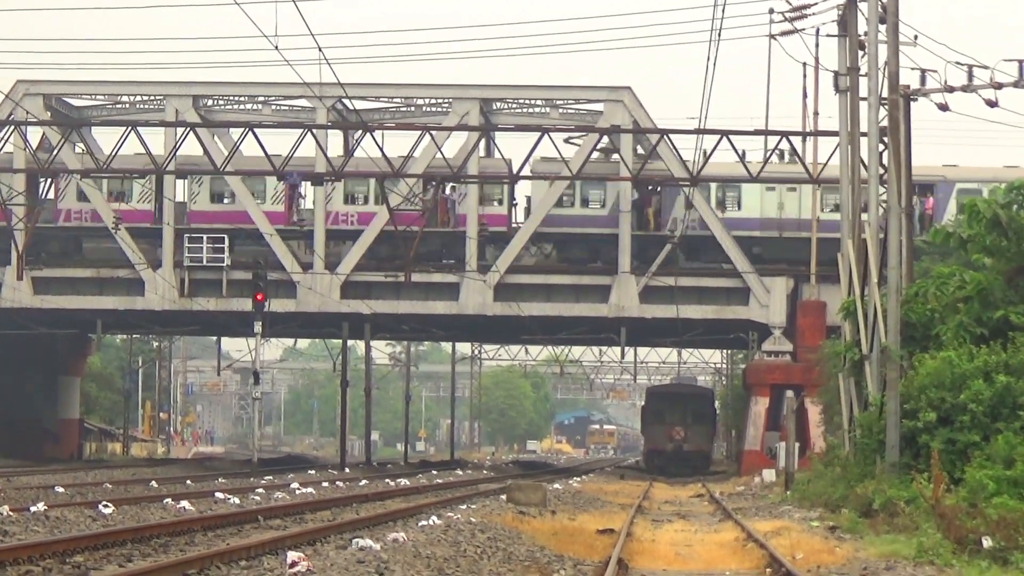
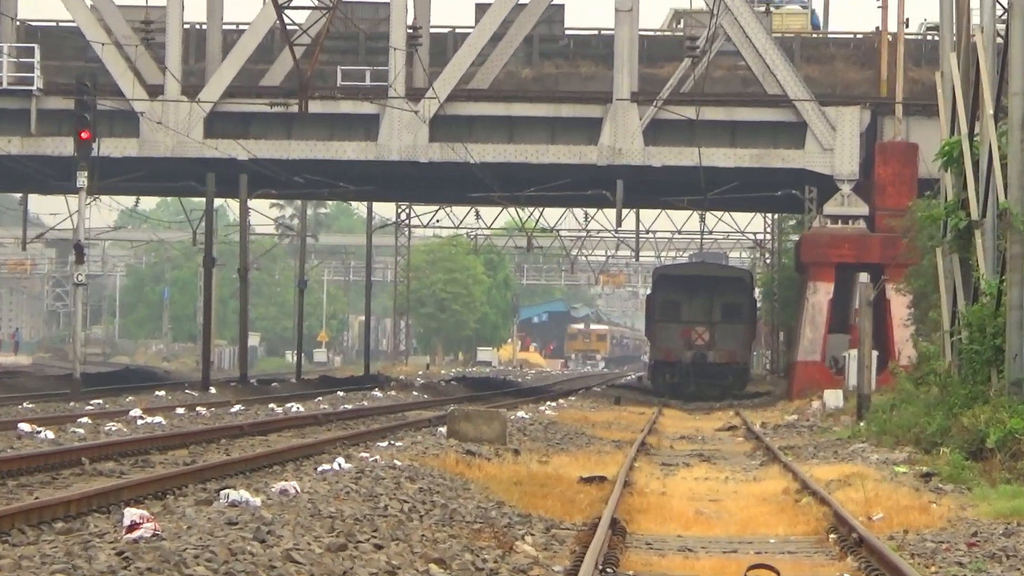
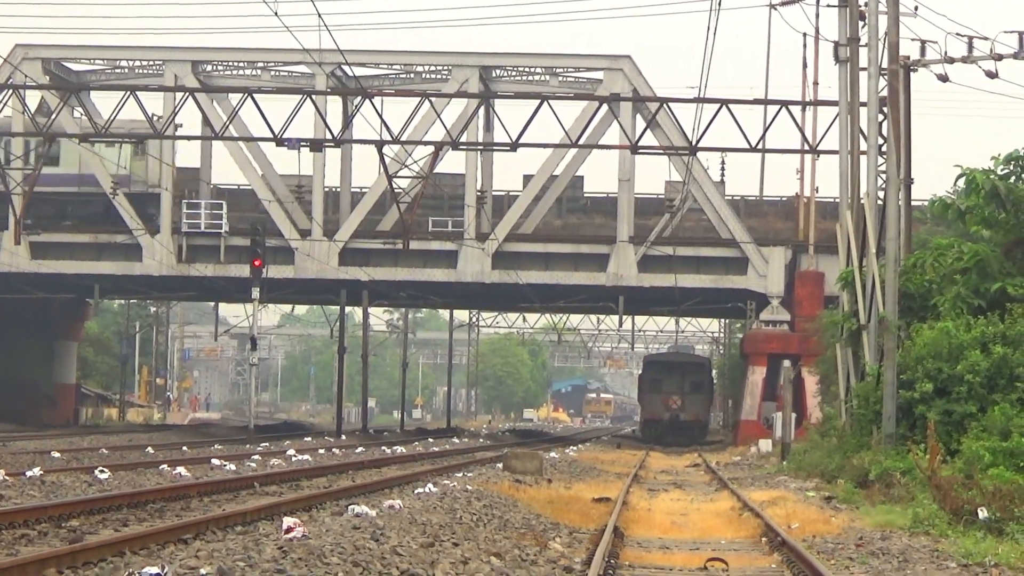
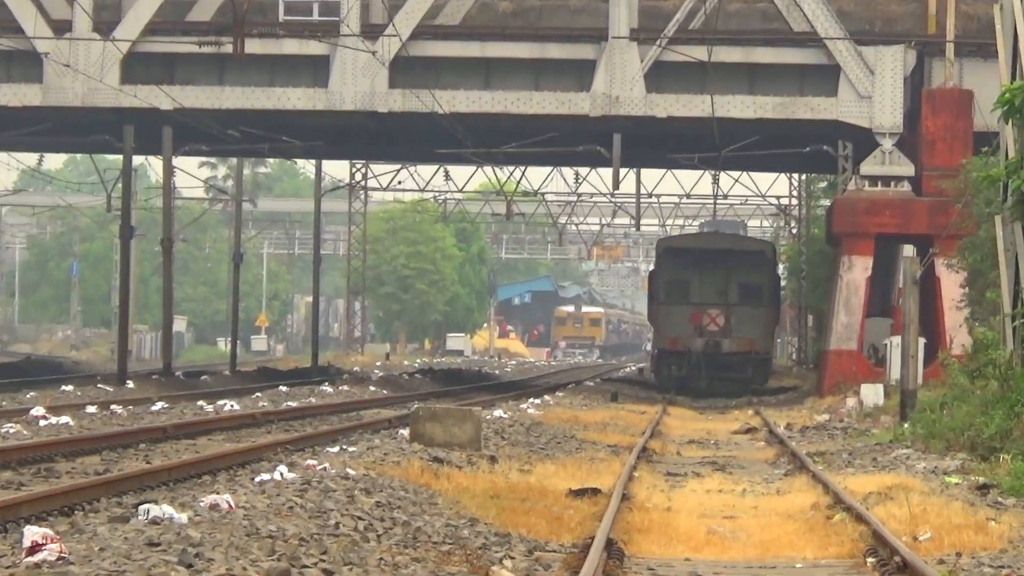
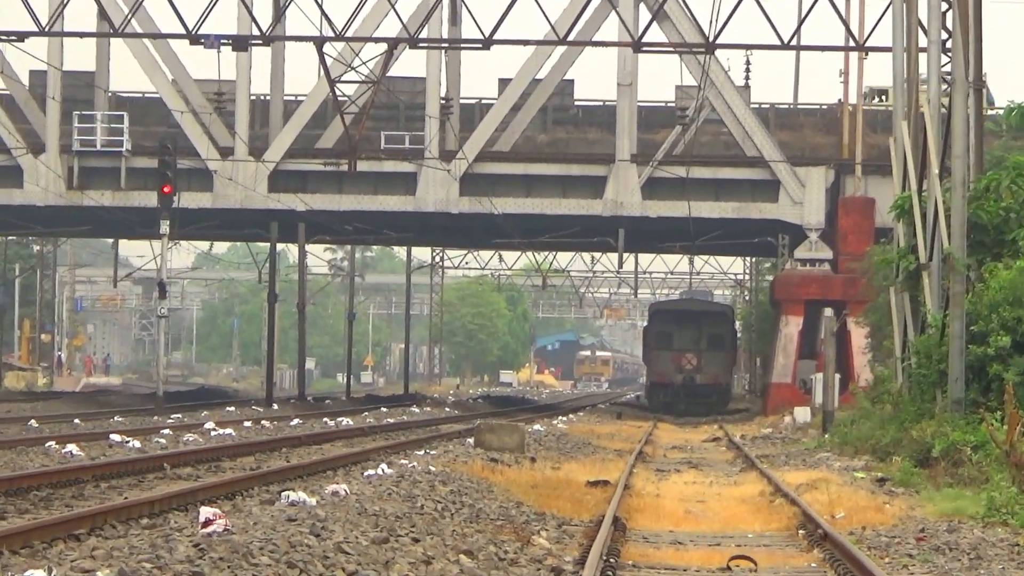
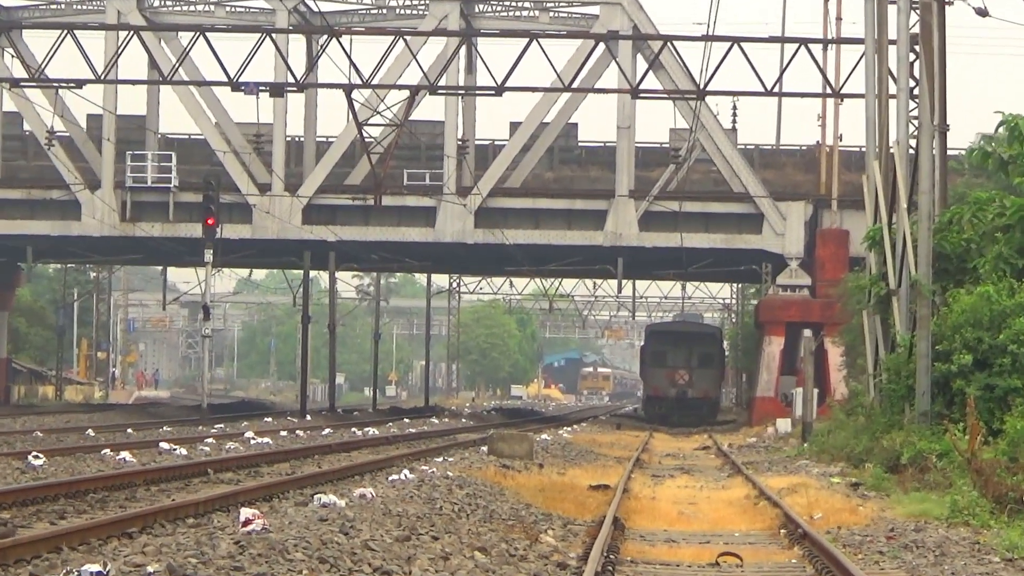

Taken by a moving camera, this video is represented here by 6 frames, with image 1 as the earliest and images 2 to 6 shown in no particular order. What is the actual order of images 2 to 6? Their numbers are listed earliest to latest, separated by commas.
3, 6, 5, 2, 4
